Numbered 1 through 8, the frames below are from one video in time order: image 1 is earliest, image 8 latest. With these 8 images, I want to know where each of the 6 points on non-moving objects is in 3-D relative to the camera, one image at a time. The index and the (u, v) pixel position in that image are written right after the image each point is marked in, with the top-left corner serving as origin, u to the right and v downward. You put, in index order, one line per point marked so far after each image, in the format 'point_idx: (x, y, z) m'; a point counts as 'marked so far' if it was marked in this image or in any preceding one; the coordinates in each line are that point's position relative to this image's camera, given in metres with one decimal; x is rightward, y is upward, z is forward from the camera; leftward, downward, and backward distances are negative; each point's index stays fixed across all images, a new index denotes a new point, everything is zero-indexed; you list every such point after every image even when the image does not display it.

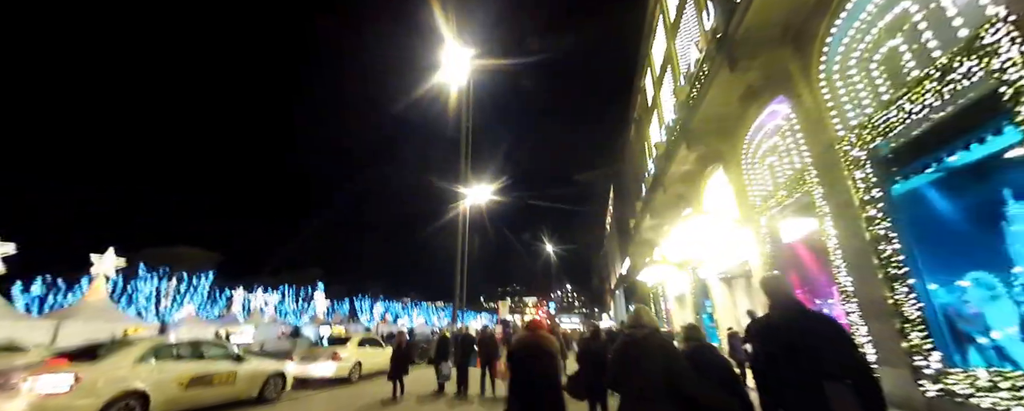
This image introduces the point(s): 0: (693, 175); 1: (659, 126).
0: (+6.3, +1.0, +12.6) m
1: (+6.9, +3.8, +17.3) m
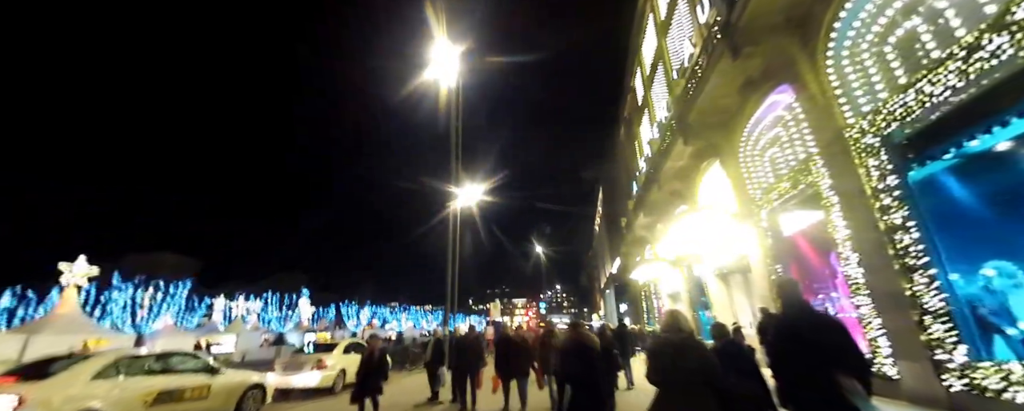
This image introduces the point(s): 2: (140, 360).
0: (+6.1, +1.2, +12.5) m
1: (+6.5, +3.9, +17.2) m
2: (-5.7, -2.3, +5.4) m
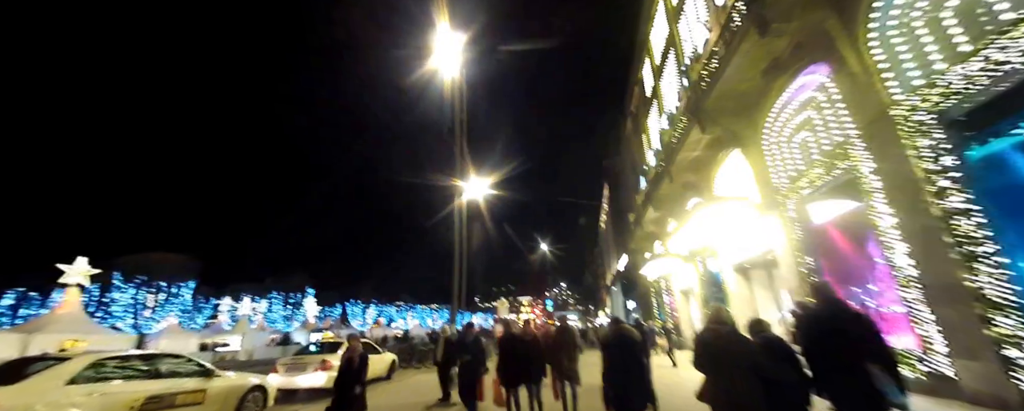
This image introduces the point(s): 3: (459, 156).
0: (+6.4, +1.4, +12.0) m
1: (+6.8, +4.2, +16.7) m
2: (-5.5, -2.2, +5.1) m
3: (-2.2, +2.0, +14.7) m
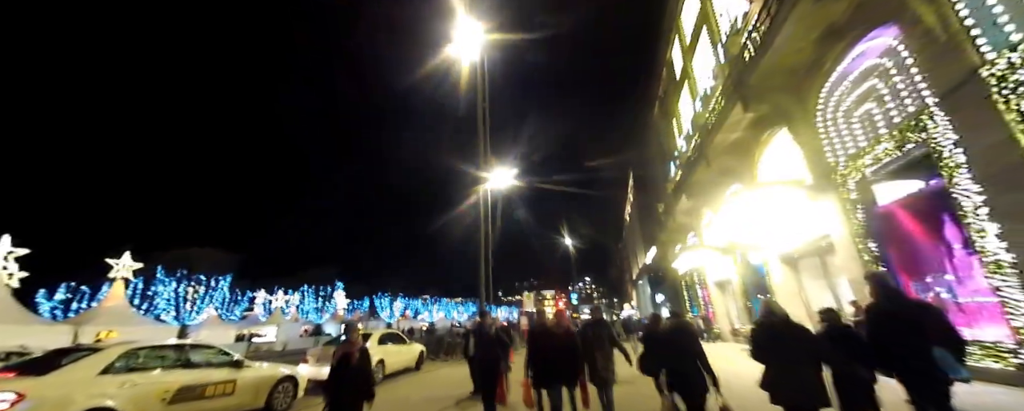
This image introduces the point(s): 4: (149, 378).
0: (+7.2, +1.9, +11.2) m
1: (+7.8, +4.8, +15.8) m
2: (-5.0, -2.1, +5.1) m
3: (-1.2, +2.4, +14.4) m
4: (-4.7, -2.2, +4.7) m
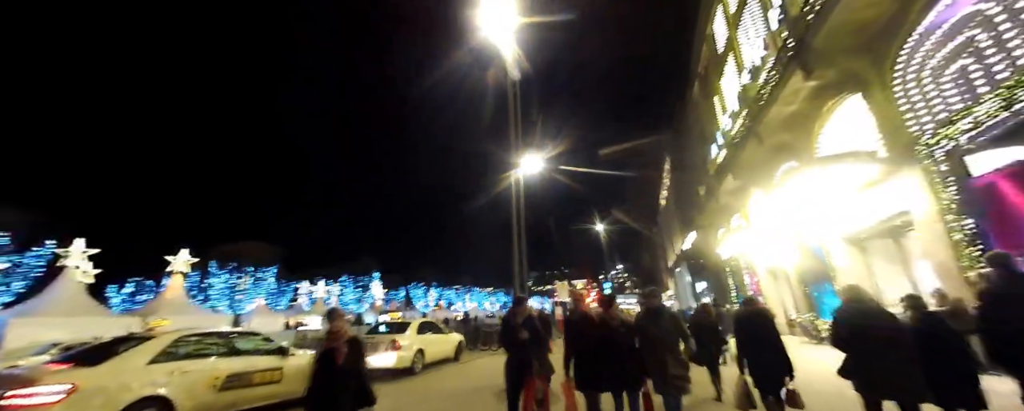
0: (+8.2, +2.5, +10.2) m
1: (+9.1, +5.5, +14.7) m
2: (-4.4, -1.9, +5.2) m
3: (0.0, +2.9, +14.1) m
4: (-4.1, -2.1, +4.8) m
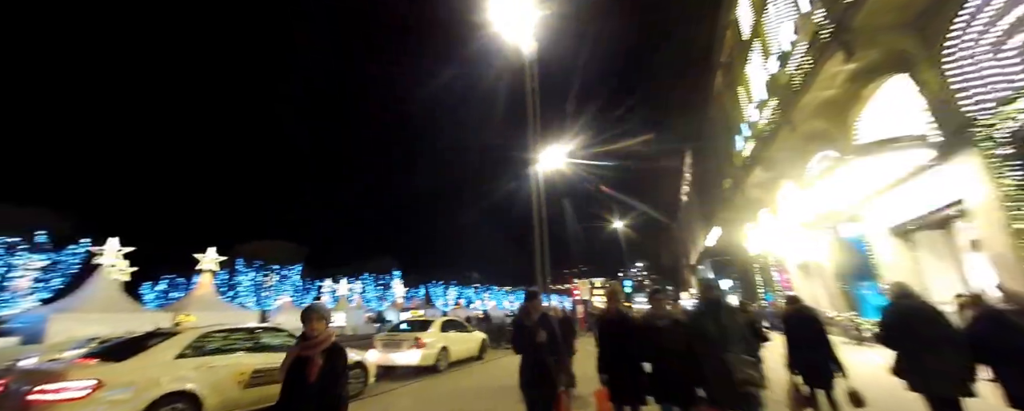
0: (+8.7, +2.7, +9.6) m
1: (+9.8, +5.7, +14.0) m
2: (-4.0, -1.9, +5.2) m
3: (+0.7, +3.0, +13.9) m
4: (-3.7, -2.1, +4.8) m
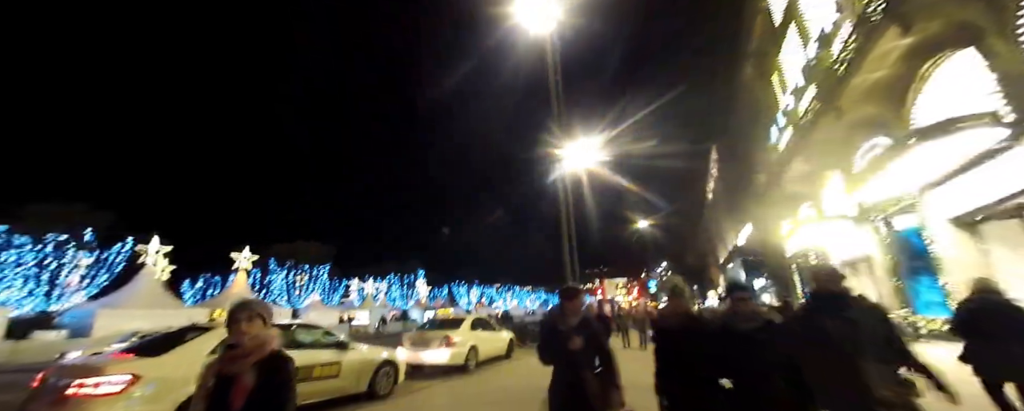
0: (+9.4, +2.9, +8.9) m
1: (+10.7, +5.9, +13.2) m
2: (-3.5, -1.8, +5.2) m
3: (+1.7, +3.1, +13.6) m
4: (-3.3, -2.0, +4.8) m
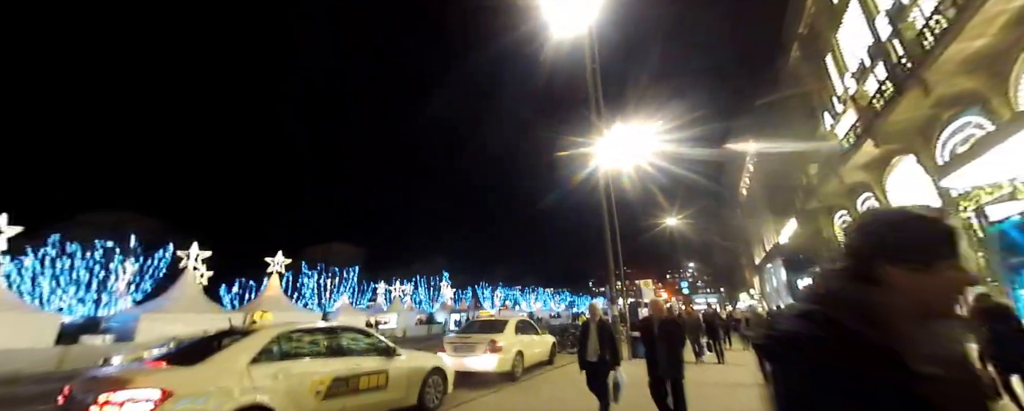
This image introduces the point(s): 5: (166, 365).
0: (+10.3, +3.2, +7.8) m
1: (+11.7, +6.2, +12.1) m
2: (-2.7, -1.8, +4.8) m
3: (+2.8, +3.3, +12.9) m
4: (-2.5, -1.9, +4.4) m
5: (-3.3, -1.5, +3.5) m
